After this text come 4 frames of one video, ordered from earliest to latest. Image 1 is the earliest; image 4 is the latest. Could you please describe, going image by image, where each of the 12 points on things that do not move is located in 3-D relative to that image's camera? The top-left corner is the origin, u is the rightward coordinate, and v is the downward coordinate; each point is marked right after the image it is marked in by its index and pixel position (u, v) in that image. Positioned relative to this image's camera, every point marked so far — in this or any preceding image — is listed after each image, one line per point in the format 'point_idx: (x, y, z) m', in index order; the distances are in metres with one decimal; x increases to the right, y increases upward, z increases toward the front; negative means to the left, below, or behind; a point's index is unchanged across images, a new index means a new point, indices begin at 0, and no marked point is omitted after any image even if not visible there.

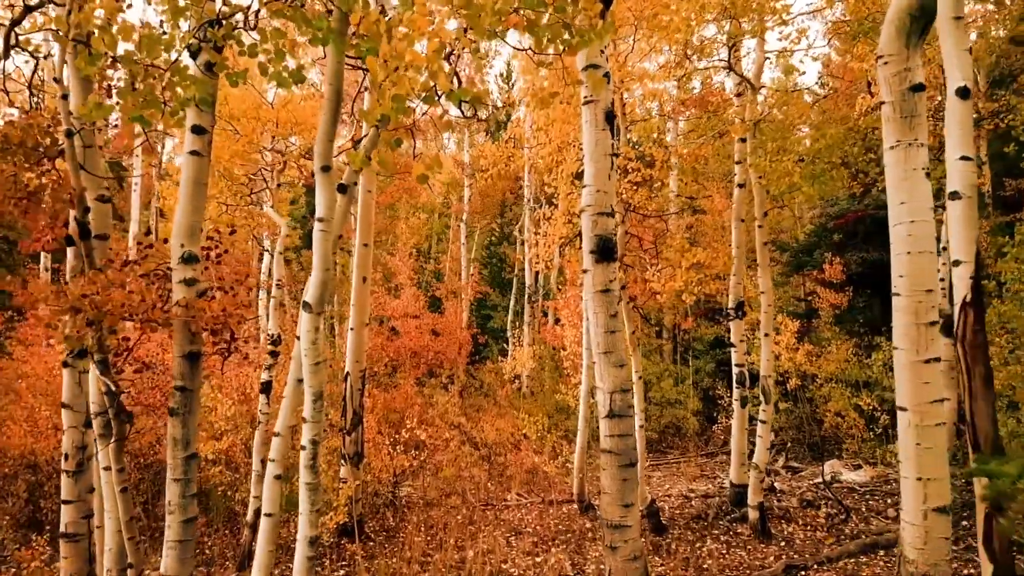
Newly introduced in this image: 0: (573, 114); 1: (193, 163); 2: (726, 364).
0: (+0.6, +1.6, +8.4) m
1: (-1.4, +0.5, +3.9) m
2: (+3.7, -1.3, +15.5) m
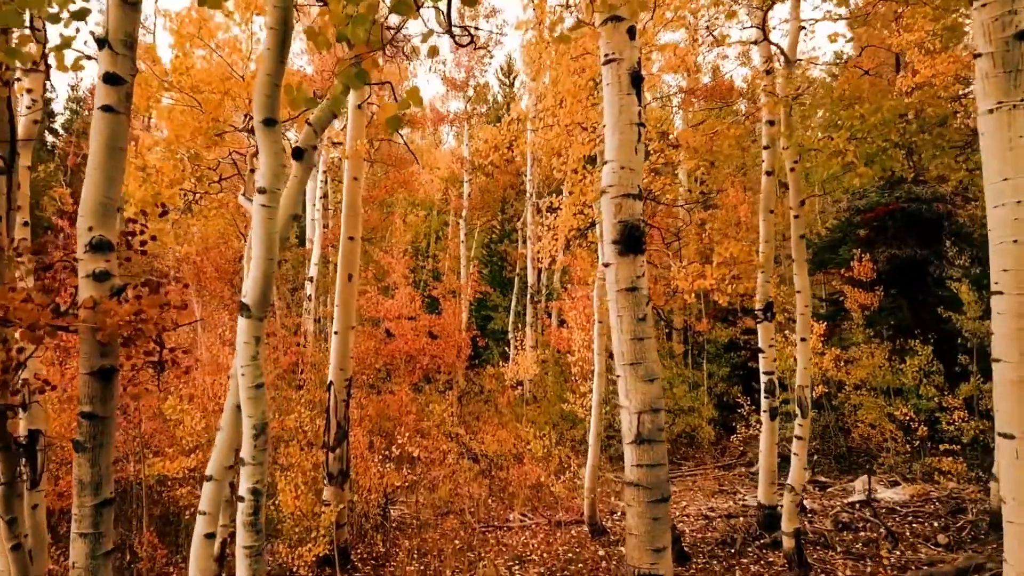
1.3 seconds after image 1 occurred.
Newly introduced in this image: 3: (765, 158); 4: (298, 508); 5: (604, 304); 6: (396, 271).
0: (+0.6, +1.6, +7.5) m
1: (-1.4, +0.6, +3.0) m
2: (+3.7, -1.3, +14.5) m
3: (+2.4, +1.2, +8.5) m
4: (-1.8, -1.9, +7.6) m
5: (+0.9, -0.2, +8.7) m
6: (-2.0, +0.3, +15.3) m
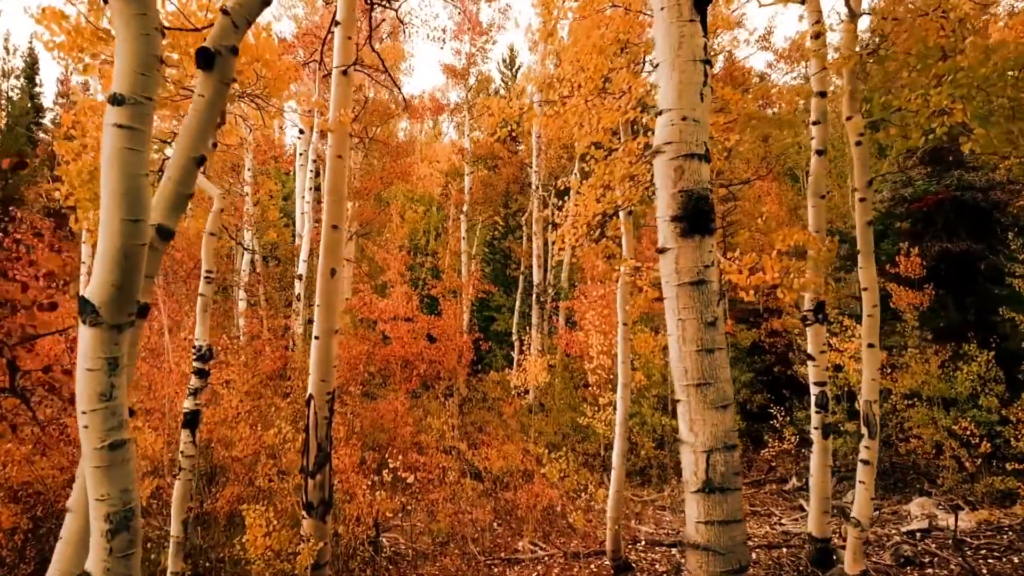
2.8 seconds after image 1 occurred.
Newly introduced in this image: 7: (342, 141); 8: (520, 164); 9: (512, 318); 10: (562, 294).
0: (+0.7, +1.7, +6.3) m
1: (-1.3, +0.6, +1.9) m
2: (+3.8, -1.3, +13.4) m
3: (+2.5, +1.2, +7.3) m
4: (-1.7, -1.9, +6.5) m
5: (+1.0, -0.1, +7.6) m
6: (-1.9, +0.3, +14.1) m
7: (-1.3, +1.1, +6.7) m
8: (+0.2, +2.7, +19.8) m
9: (0.0, -0.6, +19.5) m
10: (+0.9, -0.1, +15.7) m
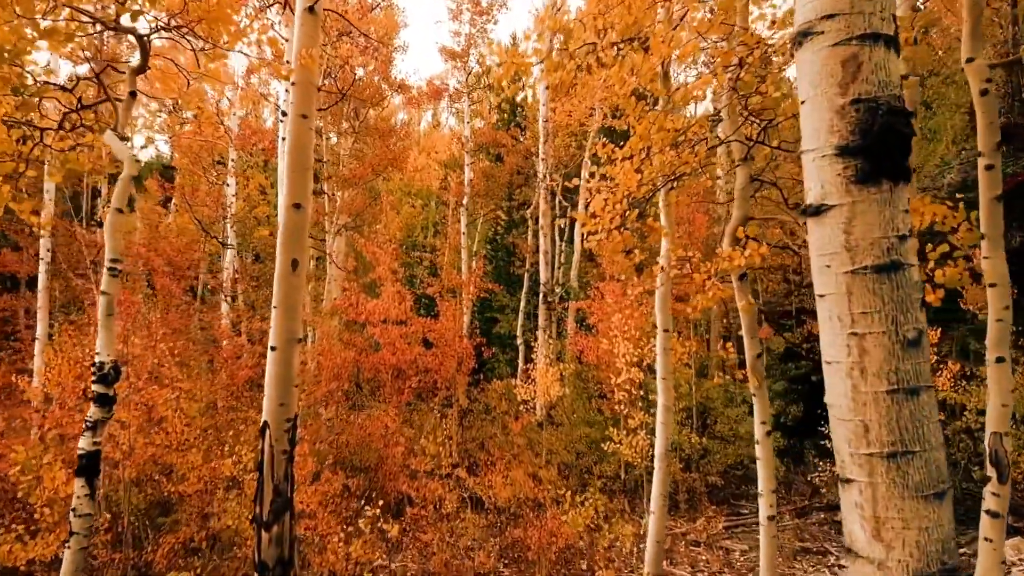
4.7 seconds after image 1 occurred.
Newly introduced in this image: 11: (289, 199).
0: (+0.8, +1.7, +4.9) m
1: (-1.2, +0.6, +0.4) m
2: (+3.9, -1.3, +11.9) m
3: (+2.5, +1.3, +5.8) m
4: (-1.7, -1.8, +5.0) m
5: (+1.0, -0.1, +6.1) m
6: (-1.8, +0.3, +12.6) m
7: (-1.2, +1.1, +5.2) m
8: (+0.3, +2.7, +18.3) m
9: (+0.1, -0.6, +18.0) m
10: (+1.0, -0.1, +14.2) m
11: (-1.2, +0.5, +5.0) m
